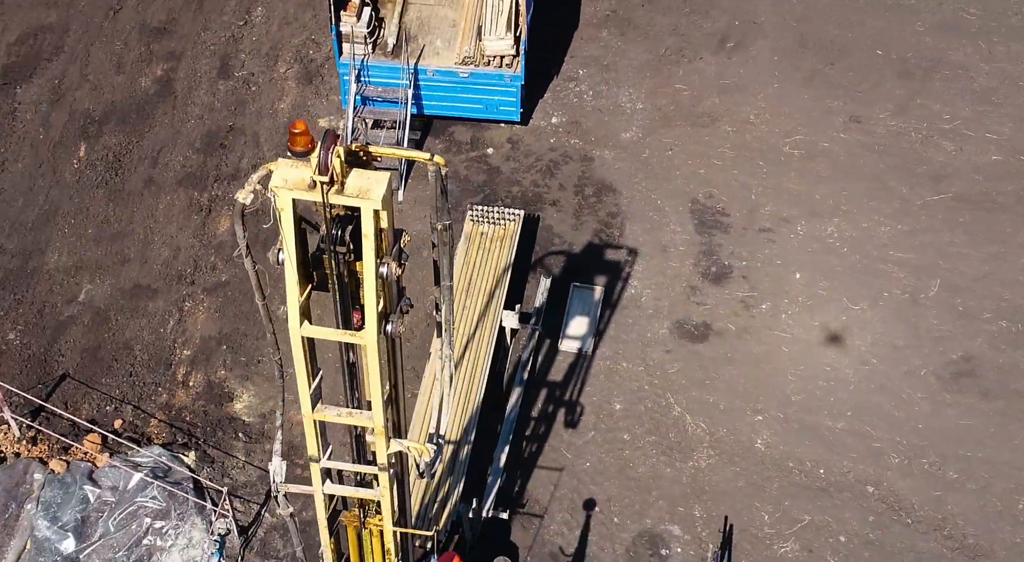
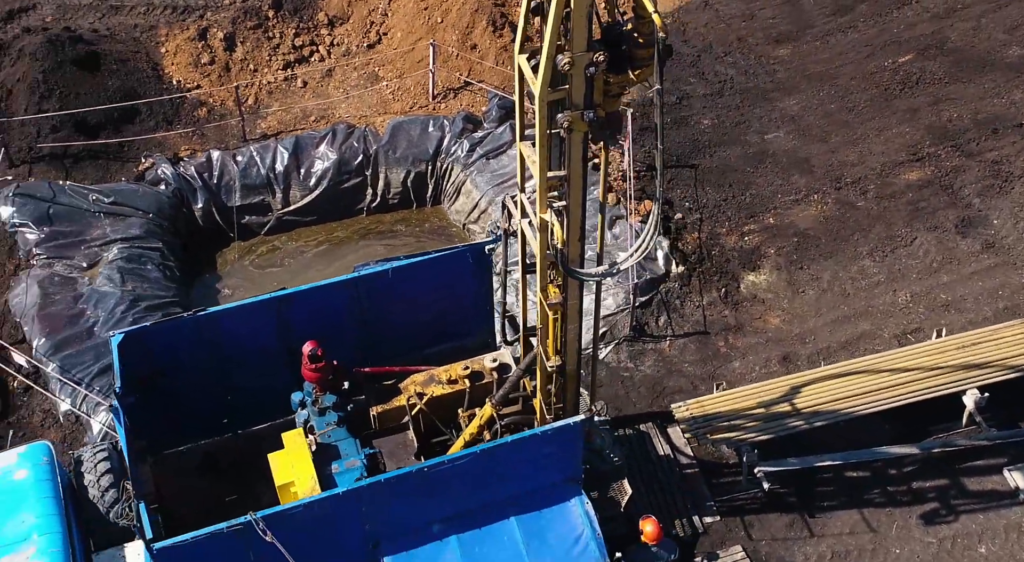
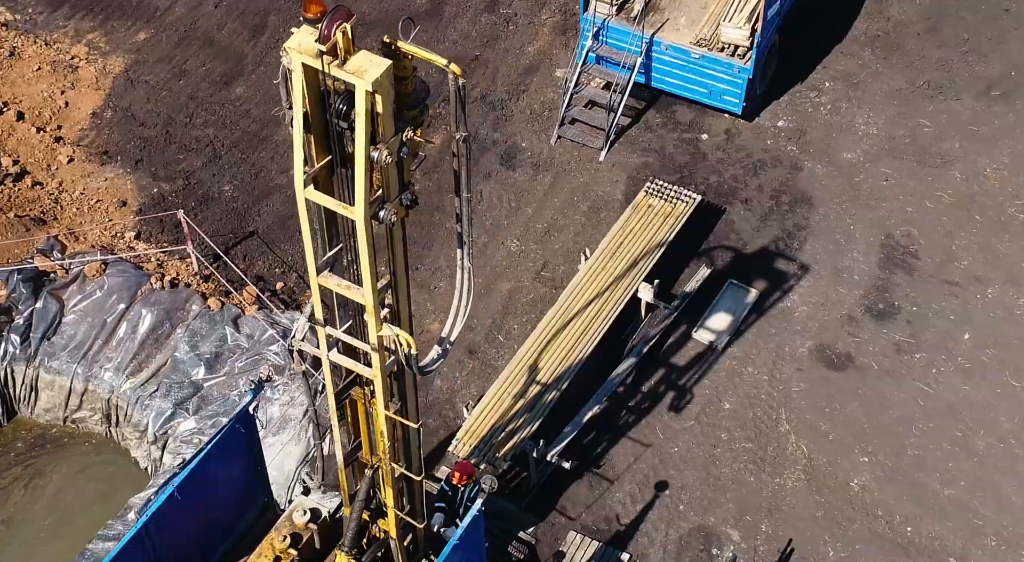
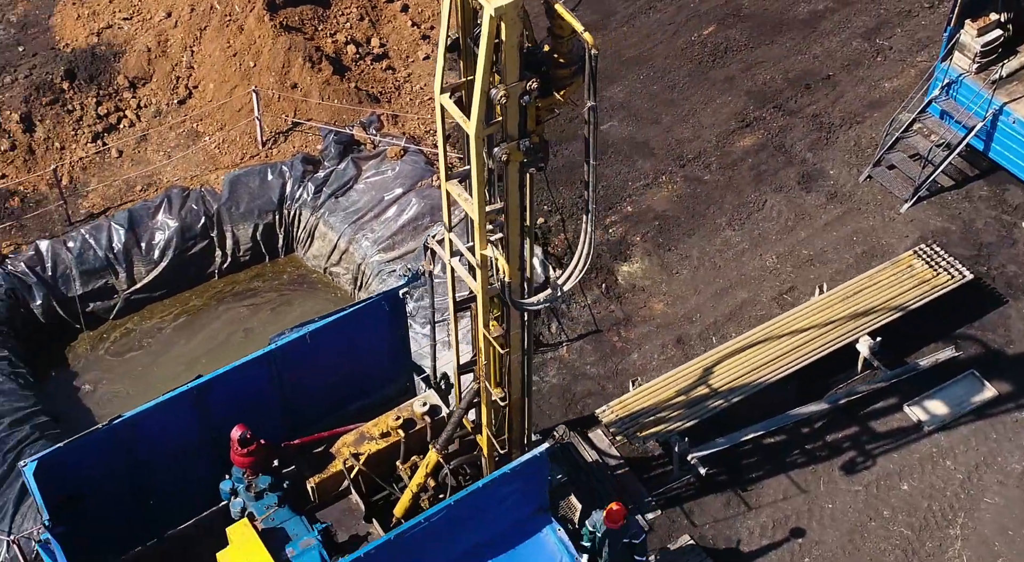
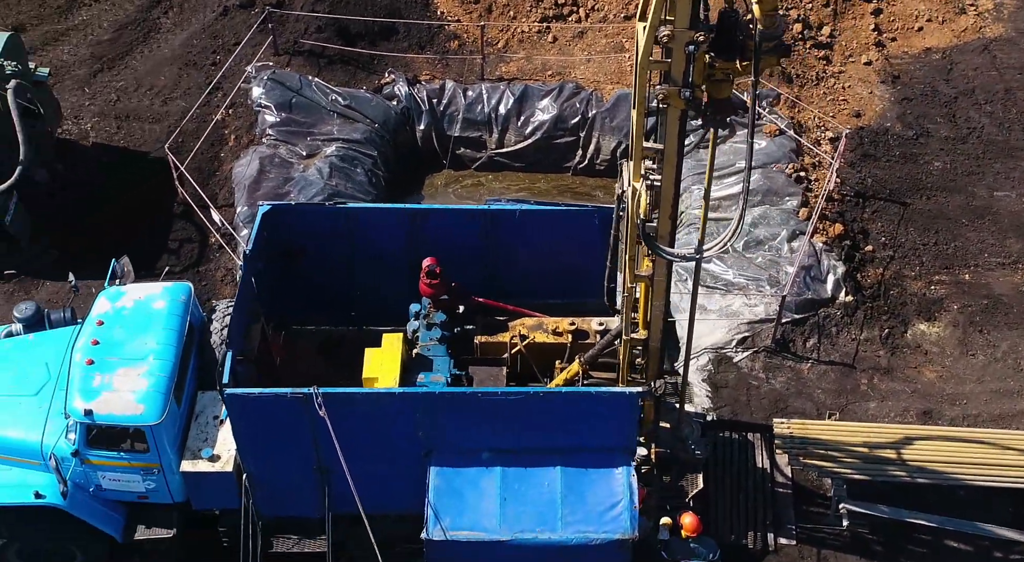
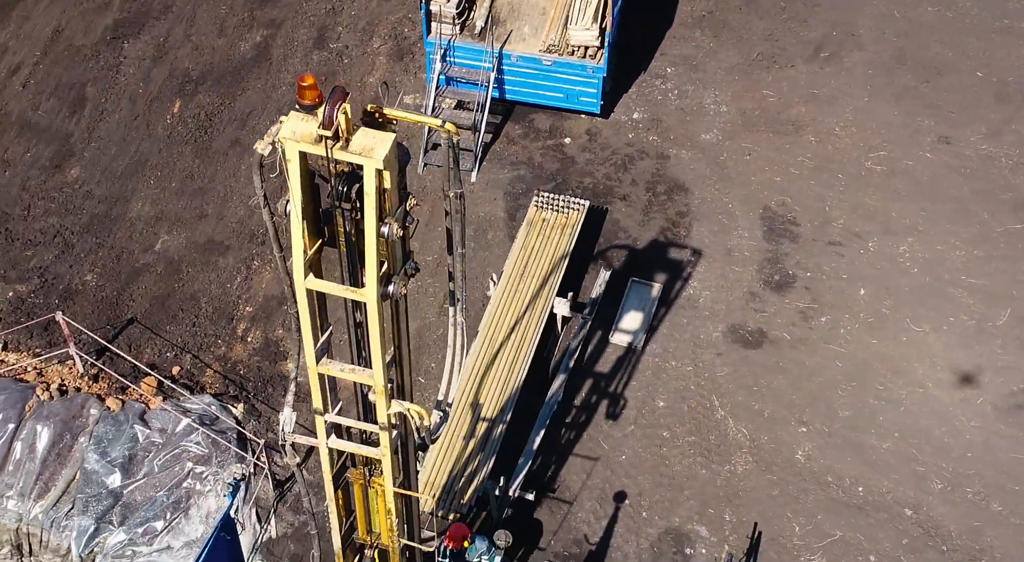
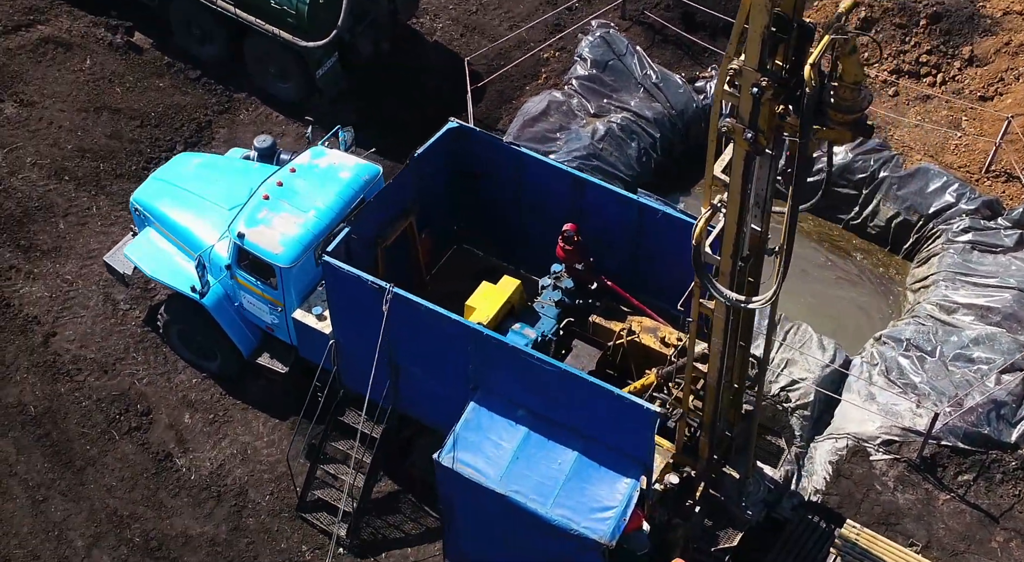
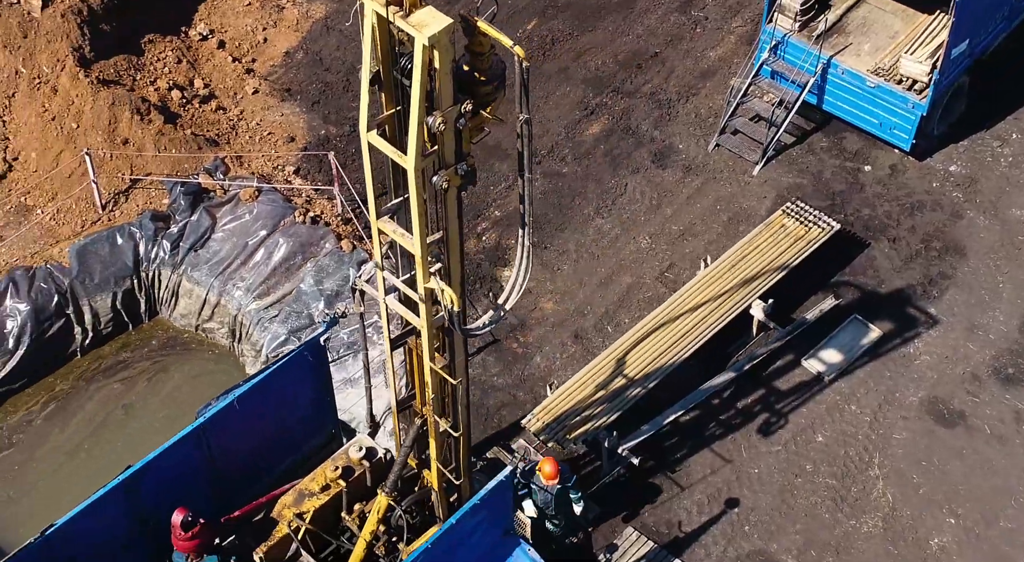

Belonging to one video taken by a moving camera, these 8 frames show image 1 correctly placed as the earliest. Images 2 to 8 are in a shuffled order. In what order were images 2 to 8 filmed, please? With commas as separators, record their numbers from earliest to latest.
6, 3, 8, 4, 2, 5, 7
